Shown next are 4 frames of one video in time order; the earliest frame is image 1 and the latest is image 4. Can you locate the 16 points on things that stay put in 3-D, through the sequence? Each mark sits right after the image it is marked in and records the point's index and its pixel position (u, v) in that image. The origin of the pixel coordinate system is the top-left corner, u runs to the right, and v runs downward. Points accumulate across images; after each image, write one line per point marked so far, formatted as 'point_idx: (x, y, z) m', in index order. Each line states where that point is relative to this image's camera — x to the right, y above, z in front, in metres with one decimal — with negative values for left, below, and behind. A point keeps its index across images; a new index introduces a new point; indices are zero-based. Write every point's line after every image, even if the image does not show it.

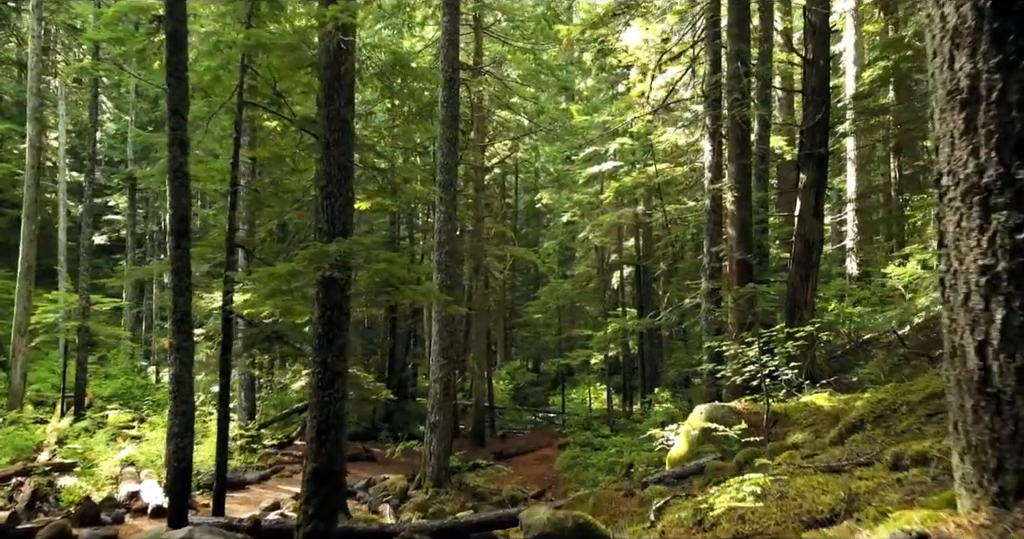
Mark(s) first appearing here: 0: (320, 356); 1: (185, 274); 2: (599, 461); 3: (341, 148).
0: (-1.7, -0.8, +6.5) m
1: (-3.5, 0.0, +7.8) m
2: (+1.8, -4.1, +15.6) m
3: (-1.6, +1.1, +6.7) m
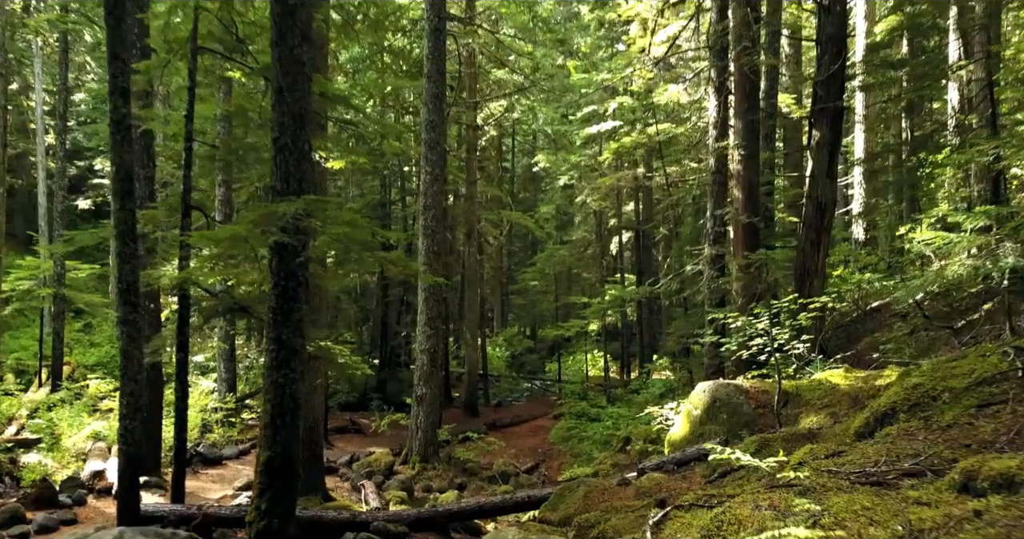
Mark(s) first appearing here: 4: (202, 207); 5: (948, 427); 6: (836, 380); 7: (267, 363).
0: (-1.9, -0.5, +5.7) m
1: (-3.7, +0.3, +7.0) m
2: (+1.7, -3.4, +15.0) m
3: (-1.7, +1.4, +5.8) m
4: (-3.5, +0.7, +8.1) m
5: (+2.5, -0.9, +4.2) m
6: (+3.2, -1.1, +7.1) m
7: (-1.9, -0.7, +5.7) m
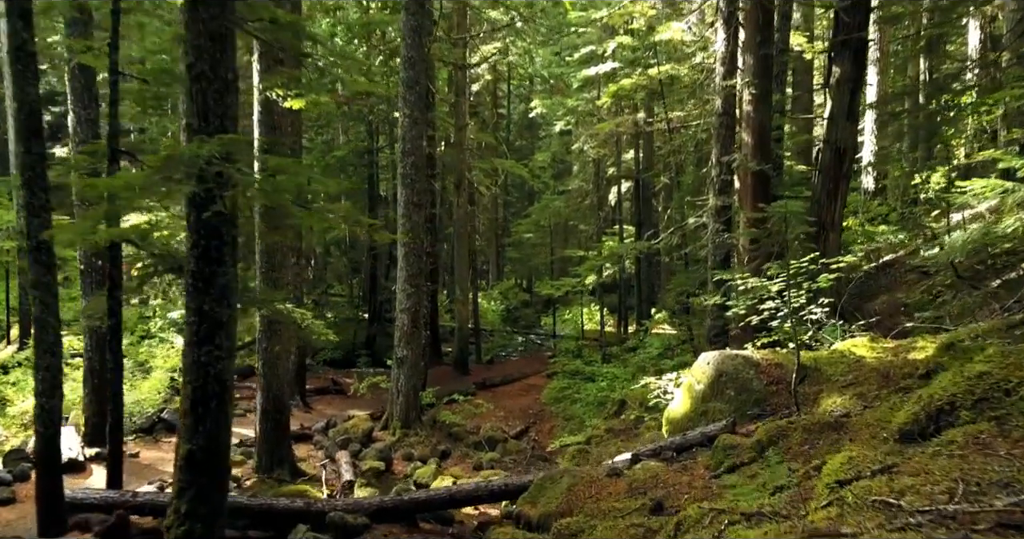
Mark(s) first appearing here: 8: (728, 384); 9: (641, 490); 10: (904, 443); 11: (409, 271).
0: (-2.1, -0.2, +4.8) m
1: (-3.9, +0.7, +6.0) m
2: (+1.5, -2.5, +14.2) m
3: (-1.9, +1.7, +4.7) m
4: (-3.7, +1.2, +7.1) m
5: (+2.3, -0.7, +3.3) m
6: (+3.0, -0.7, +6.1) m
7: (-2.1, -0.4, +4.8) m
8: (+1.8, -1.0, +6.2) m
9: (+0.9, -1.5, +5.0) m
10: (+2.1, -0.9, +3.9) m
11: (-1.7, 0.0, +12.0) m
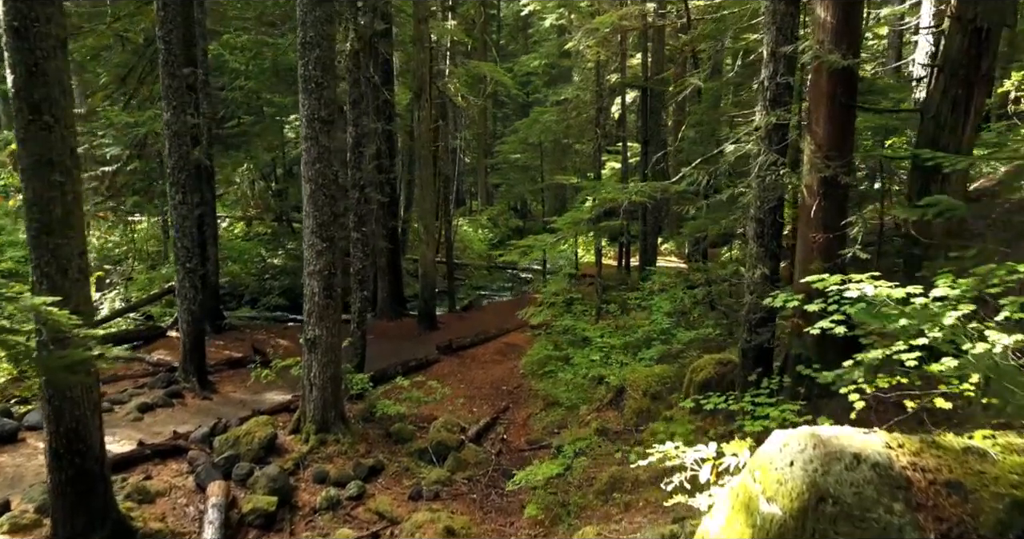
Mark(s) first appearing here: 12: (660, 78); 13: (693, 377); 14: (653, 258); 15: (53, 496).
0: (-2.6, -0.4, +1.3) m
1: (-4.5, +0.6, +2.5) m
2: (+0.9, -1.6, +10.9) m
3: (-2.5, +1.5, +1.1) m
4: (-4.2, +1.2, +3.5) m
5: (+1.8, -1.1, -0.1) m
6: (+2.4, -0.8, +2.7) m
7: (-2.7, -0.7, +1.4) m
8: (+1.3, -1.0, +2.8) m
9: (+0.3, -1.7, +1.7) m
10: (+1.5, -1.2, +0.5) m
11: (-2.2, +0.6, +8.5) m
12: (+3.3, +4.3, +16.2) m
13: (+2.0, -1.2, +8.1) m
14: (+3.5, +0.3, +17.9) m
15: (-3.7, -1.8, +5.9) m
